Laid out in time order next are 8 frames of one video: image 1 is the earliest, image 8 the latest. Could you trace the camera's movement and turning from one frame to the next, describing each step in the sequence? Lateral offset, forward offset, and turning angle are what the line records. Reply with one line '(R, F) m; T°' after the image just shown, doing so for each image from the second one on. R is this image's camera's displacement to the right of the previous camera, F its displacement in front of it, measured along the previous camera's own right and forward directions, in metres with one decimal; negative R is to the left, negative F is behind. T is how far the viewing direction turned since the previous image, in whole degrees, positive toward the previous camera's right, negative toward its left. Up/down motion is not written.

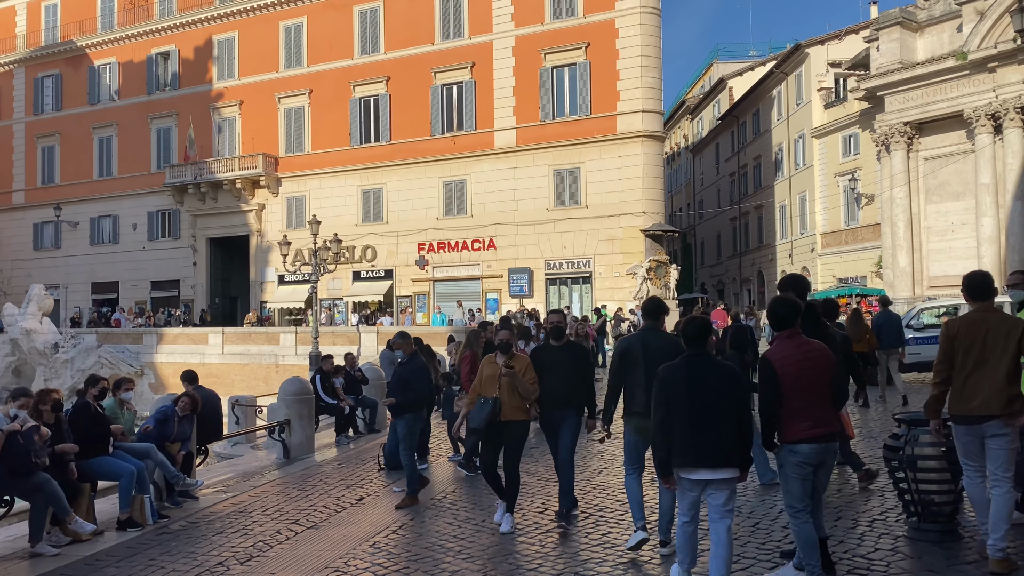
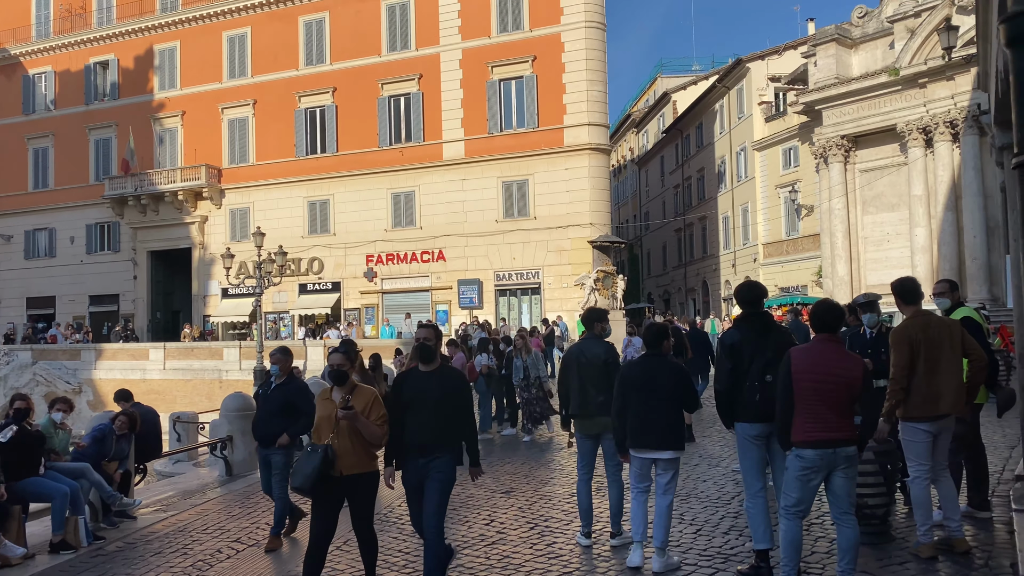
(0.0, 0.0) m; +4°
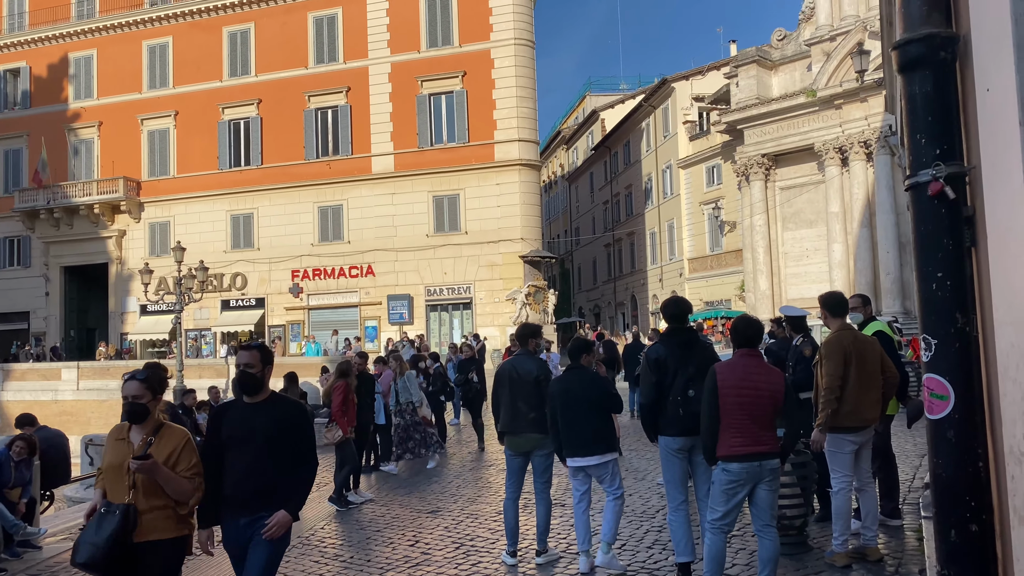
(+0.1, +0.1) m; +5°
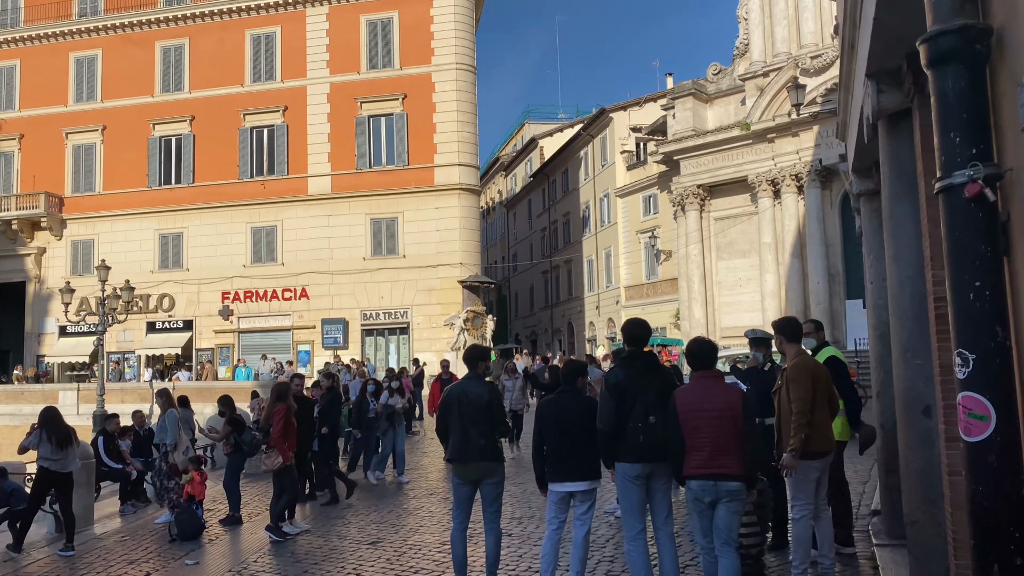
(-0.1, +0.3) m; +4°
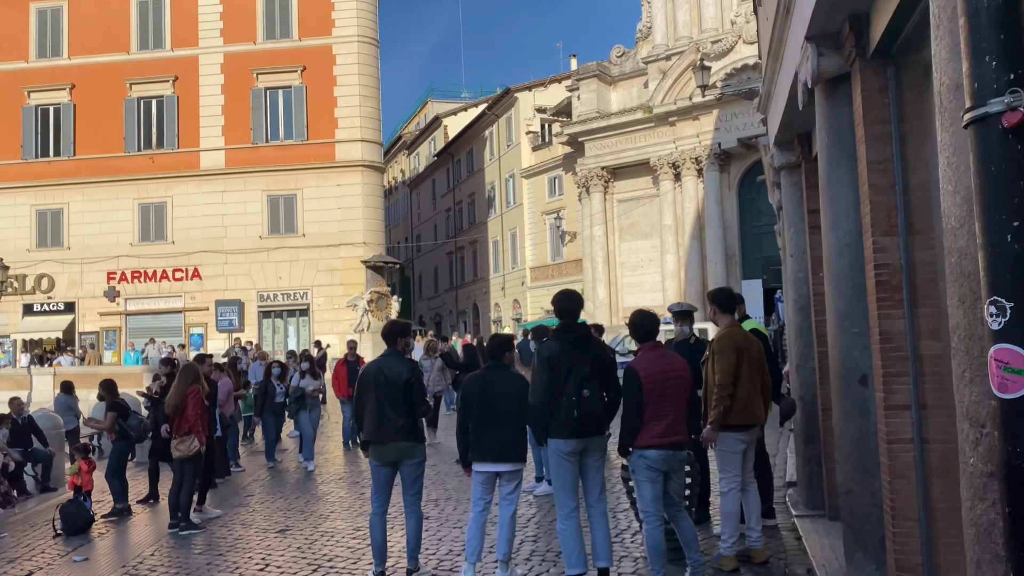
(-0.2, +0.3) m; +7°
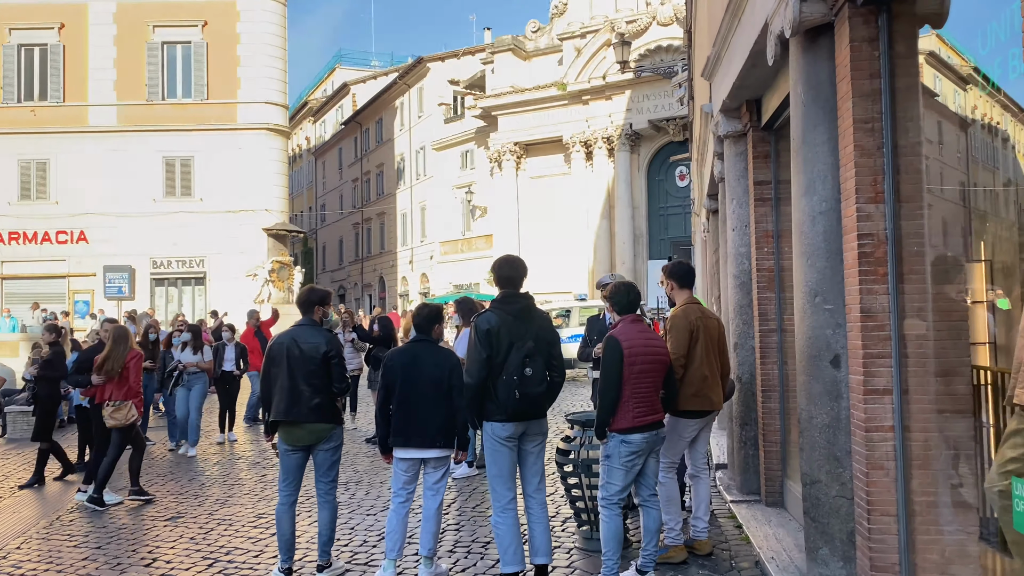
(-0.2, +0.6) m; +7°
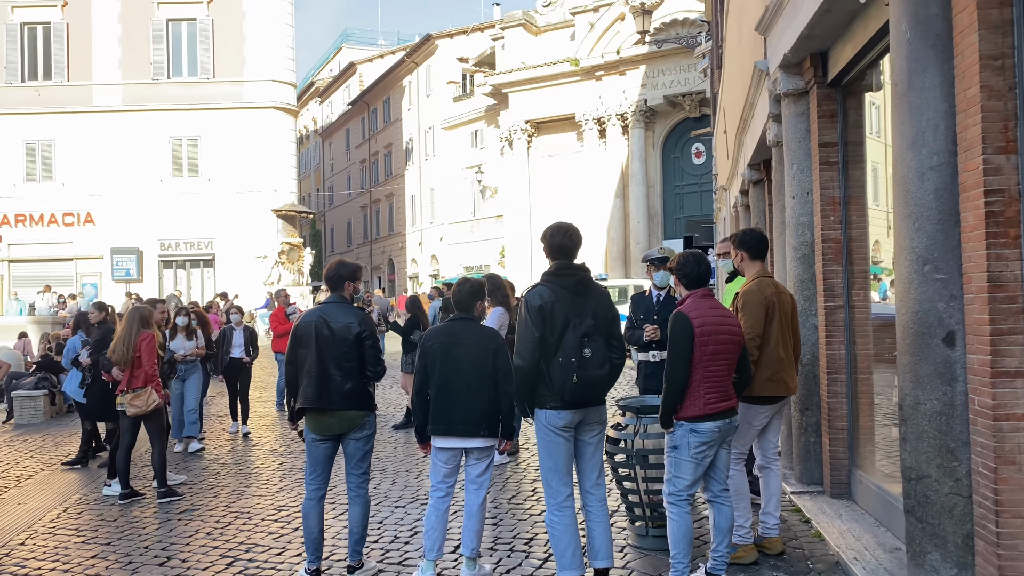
(-0.3, +0.5) m; 0°
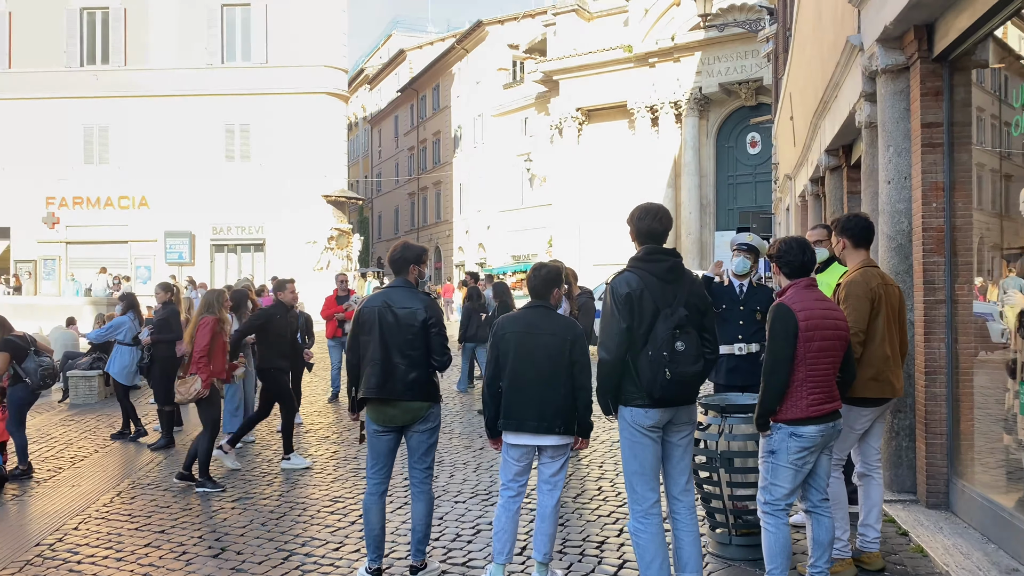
(-0.2, +0.3) m; -3°
